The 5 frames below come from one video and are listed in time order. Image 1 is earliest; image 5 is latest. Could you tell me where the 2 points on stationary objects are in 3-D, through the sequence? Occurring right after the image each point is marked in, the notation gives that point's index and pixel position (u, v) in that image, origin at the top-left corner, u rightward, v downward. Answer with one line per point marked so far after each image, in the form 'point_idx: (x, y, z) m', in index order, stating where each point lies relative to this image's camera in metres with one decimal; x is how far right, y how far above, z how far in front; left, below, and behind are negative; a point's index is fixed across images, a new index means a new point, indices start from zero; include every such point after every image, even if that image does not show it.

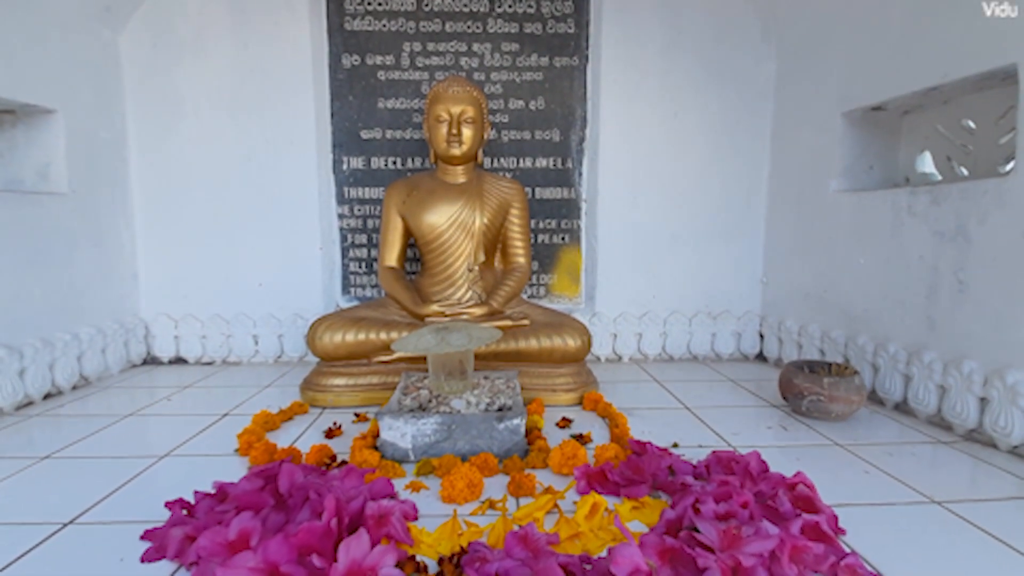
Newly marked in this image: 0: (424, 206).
0: (-0.3, +0.3, +1.9) m
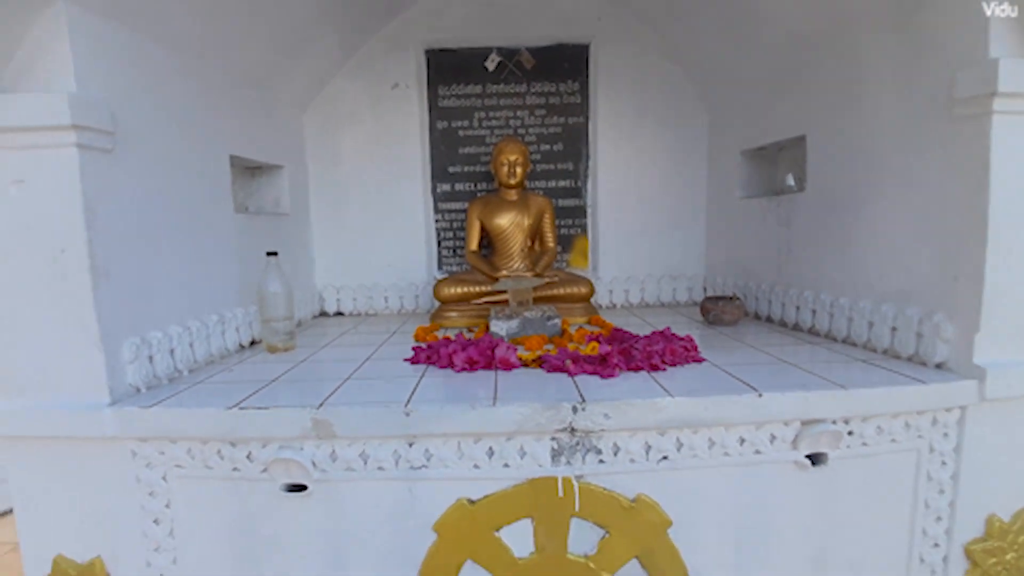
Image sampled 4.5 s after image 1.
0: (-0.1, +0.5, +3.2) m
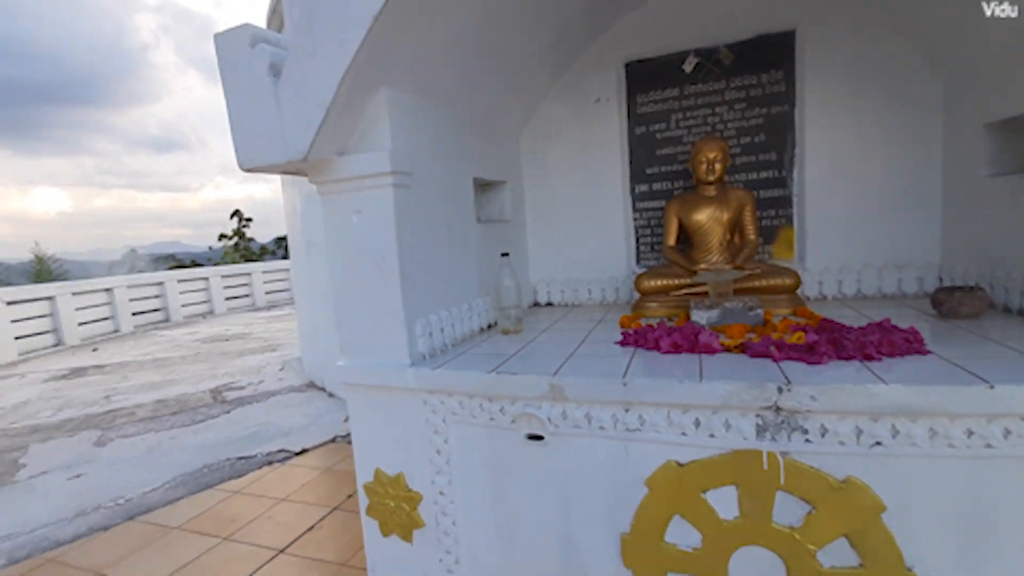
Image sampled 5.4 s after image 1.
0: (+1.2, +0.5, +3.4) m
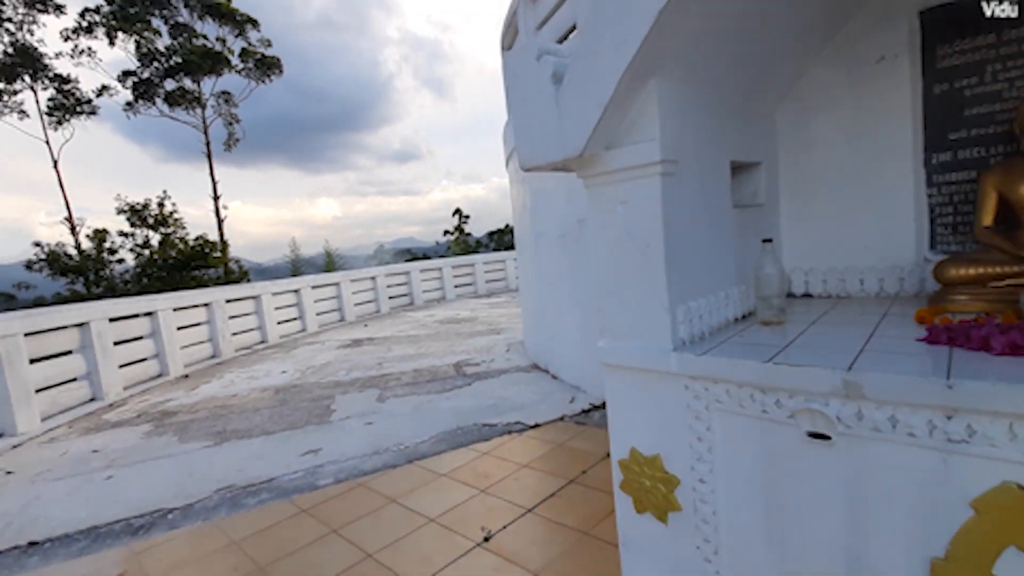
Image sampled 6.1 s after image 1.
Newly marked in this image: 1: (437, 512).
0: (+2.7, +0.6, +2.7) m
1: (-0.7, -2.0, +4.4) m
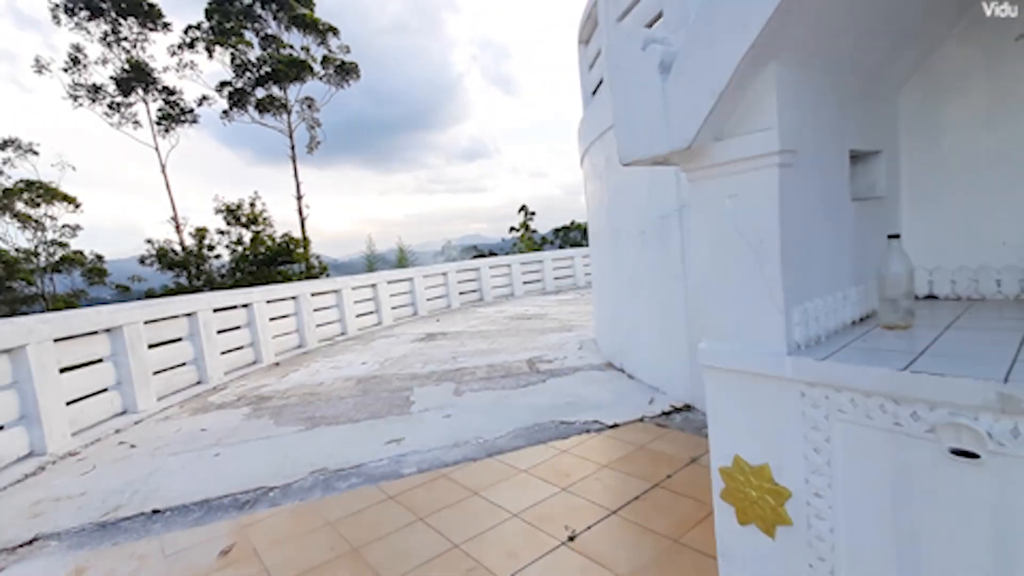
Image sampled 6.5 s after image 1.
0: (+3.2, +0.6, +2.2) m
1: (+0.1, -1.9, +4.4) m
